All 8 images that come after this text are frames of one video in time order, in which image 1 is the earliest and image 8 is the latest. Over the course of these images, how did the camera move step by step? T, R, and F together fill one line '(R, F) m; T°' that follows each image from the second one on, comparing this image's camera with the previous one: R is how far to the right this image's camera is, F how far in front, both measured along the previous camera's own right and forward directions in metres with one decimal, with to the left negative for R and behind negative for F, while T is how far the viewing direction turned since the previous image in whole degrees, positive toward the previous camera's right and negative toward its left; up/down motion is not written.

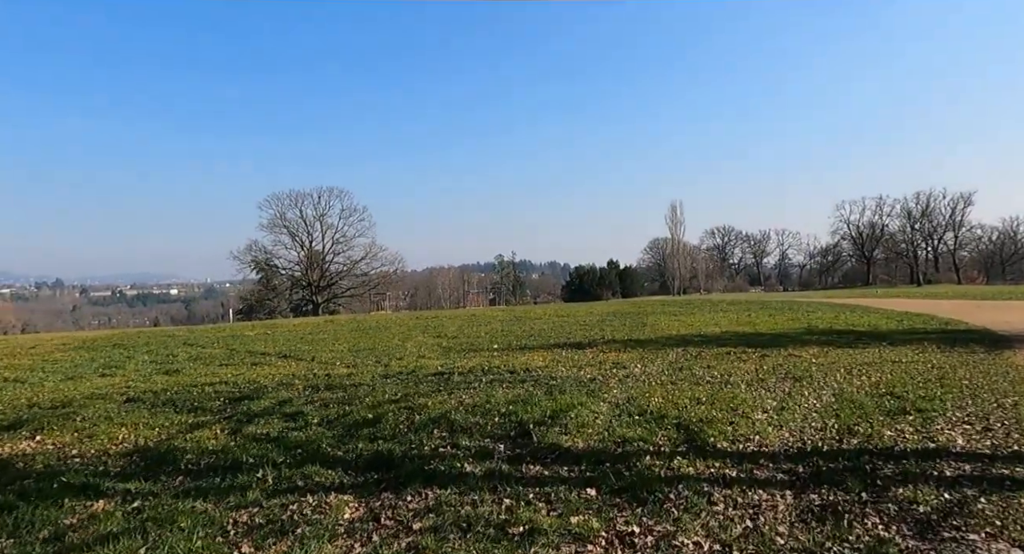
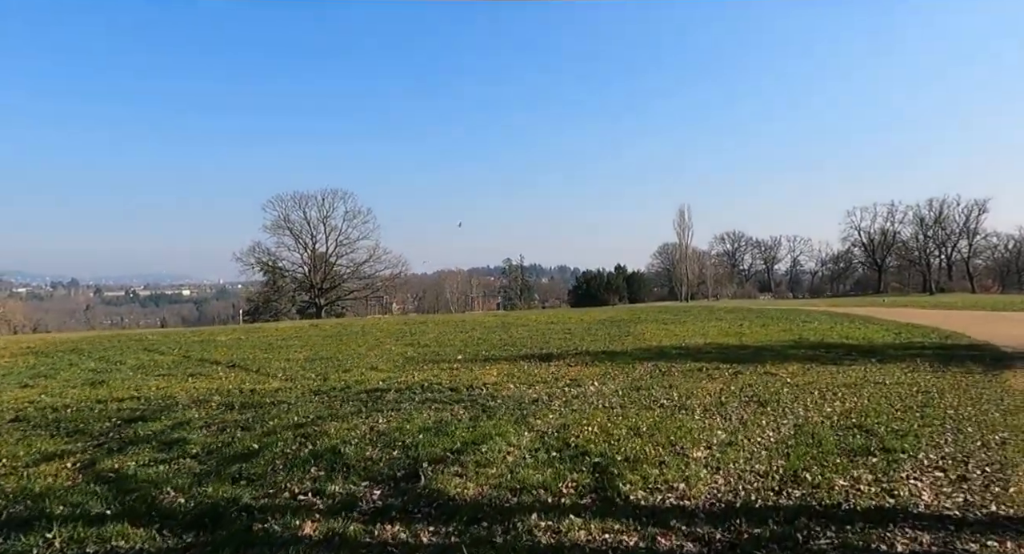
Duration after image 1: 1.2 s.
(+1.3, +1.2) m; -1°
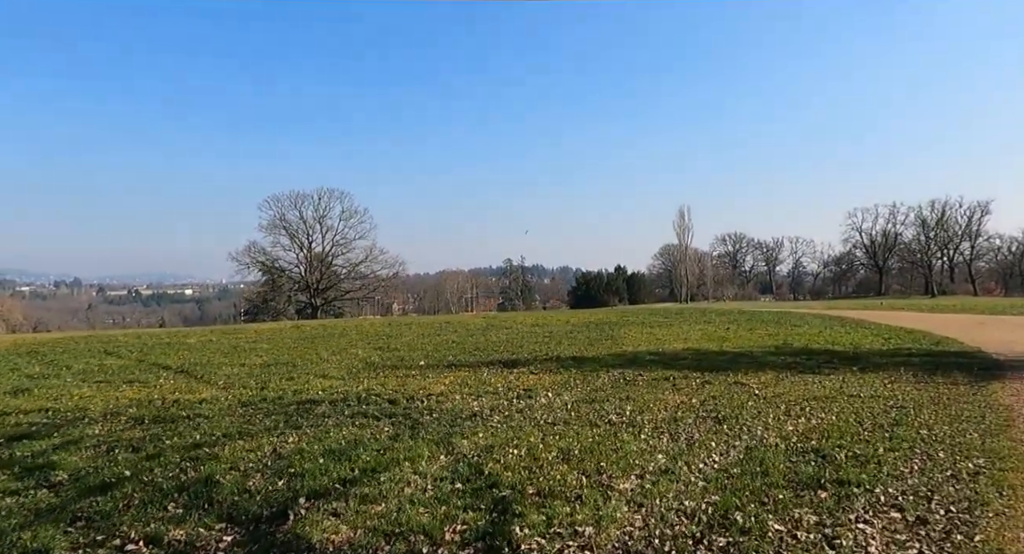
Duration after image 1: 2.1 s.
(+1.0, +1.0) m; 0°
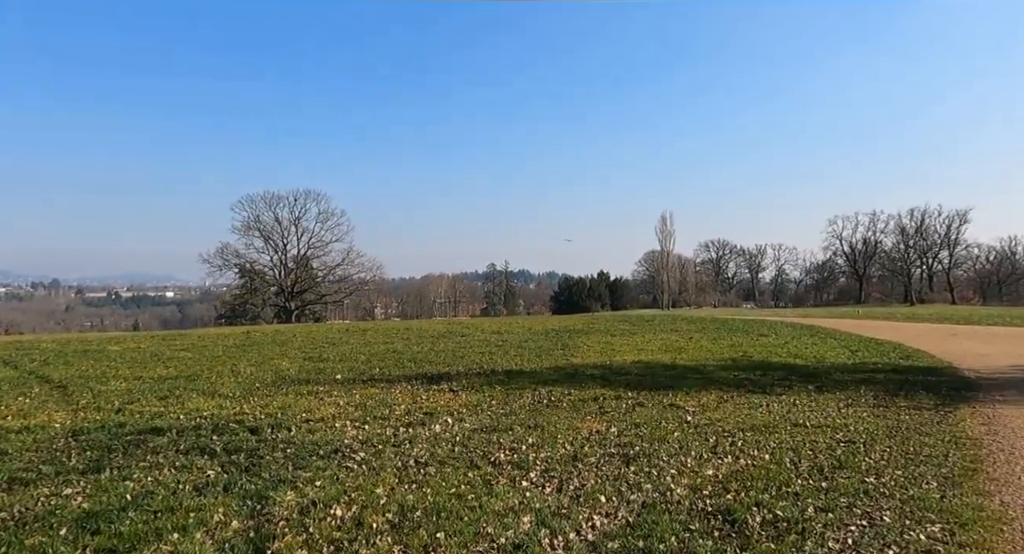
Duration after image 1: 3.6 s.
(+1.5, +1.8) m; +1°
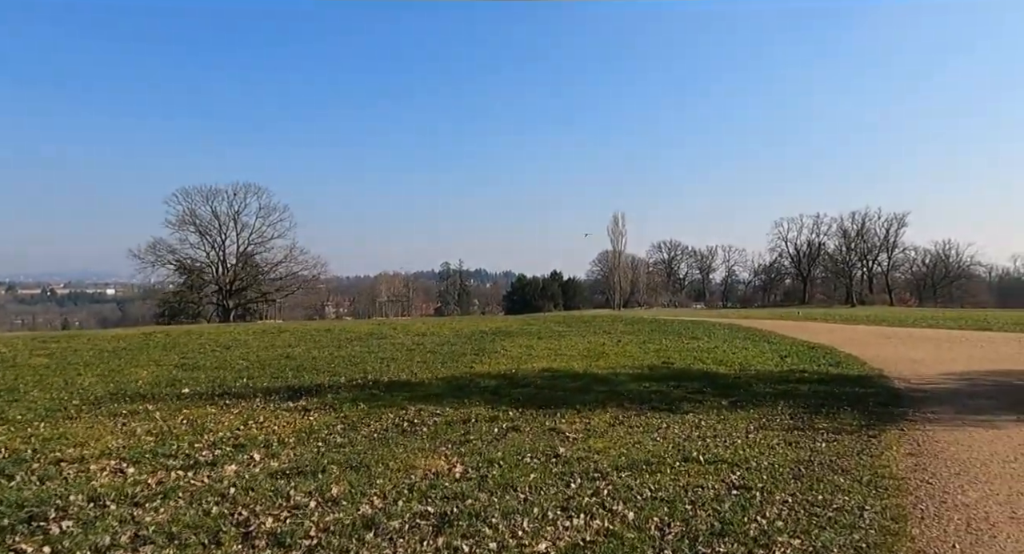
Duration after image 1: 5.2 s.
(+1.7, +2.1) m; +4°
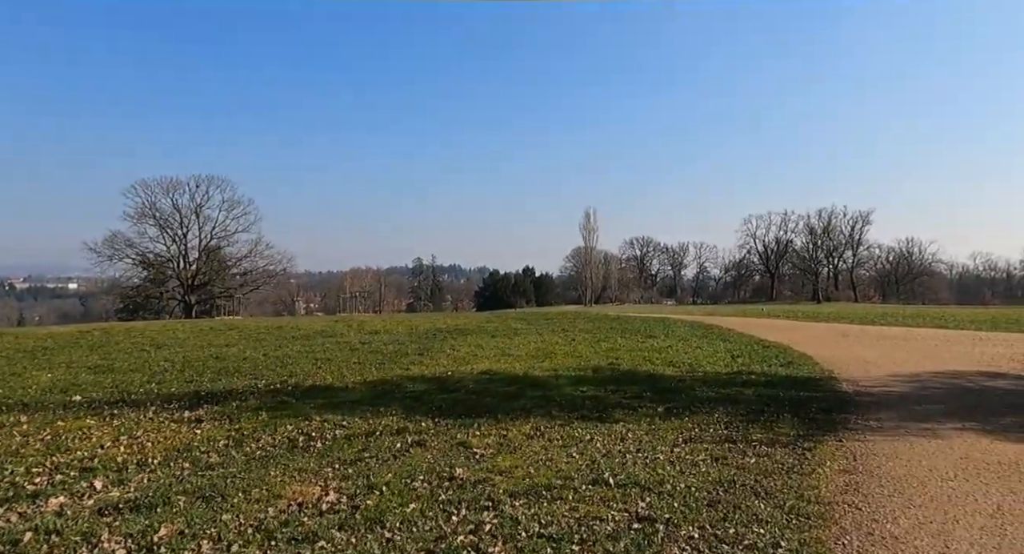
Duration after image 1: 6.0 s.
(+1.0, +1.0) m; +2°
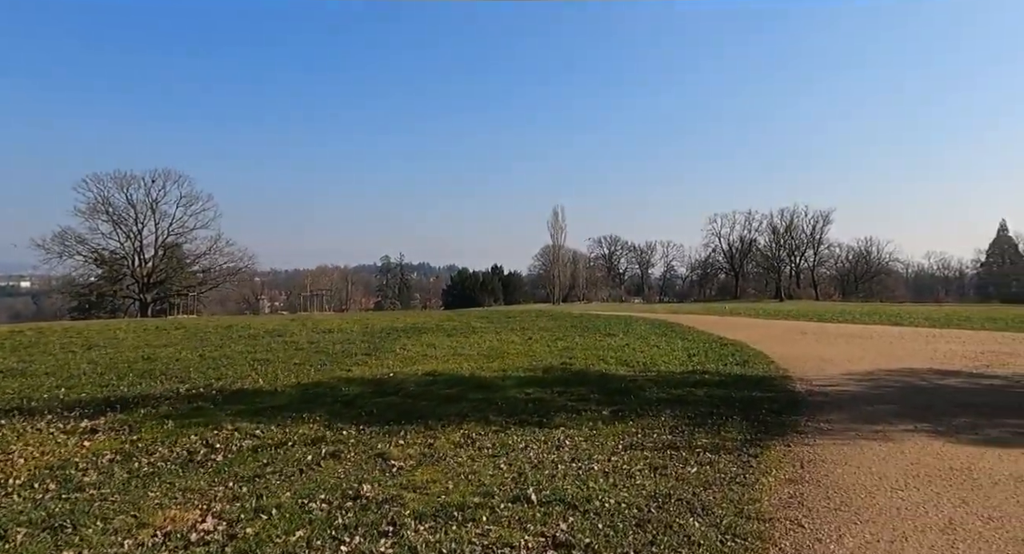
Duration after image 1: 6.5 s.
(+0.6, +0.8) m; +3°
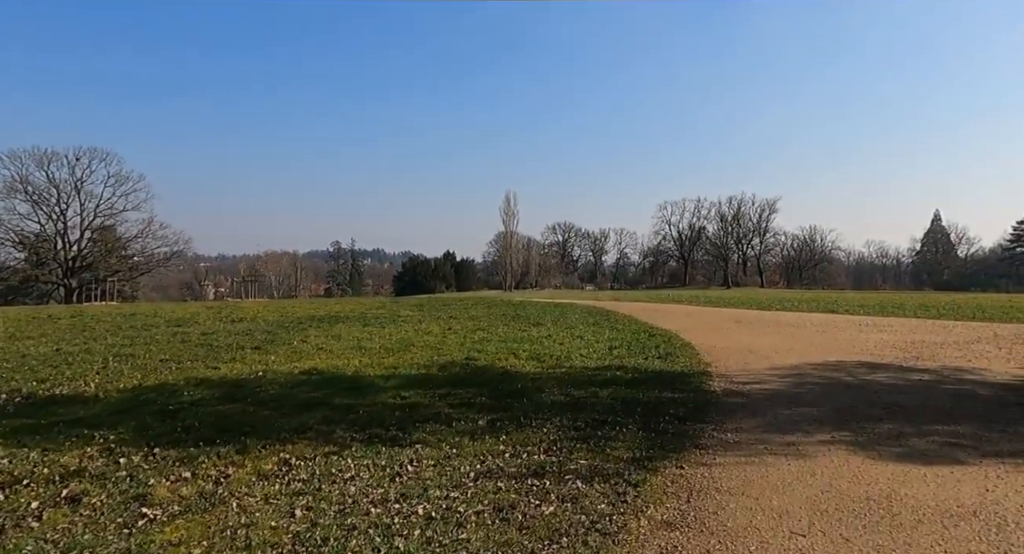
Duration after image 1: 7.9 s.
(+1.4, +1.9) m; +4°
